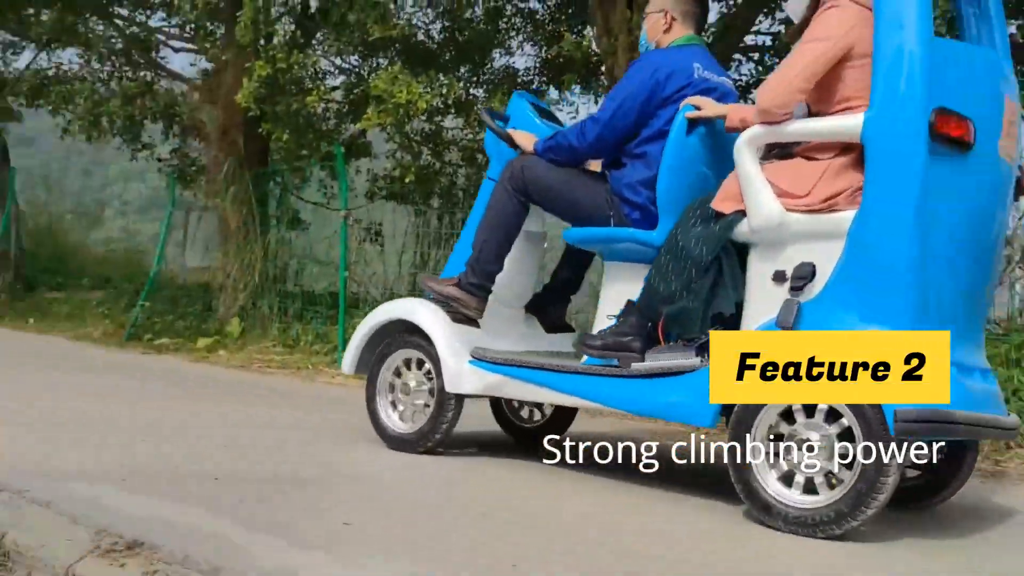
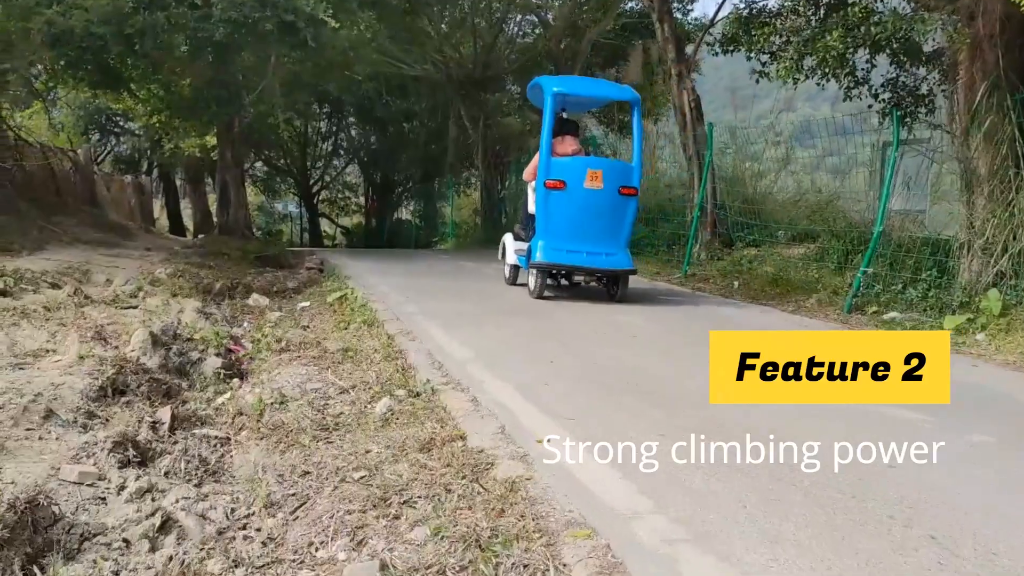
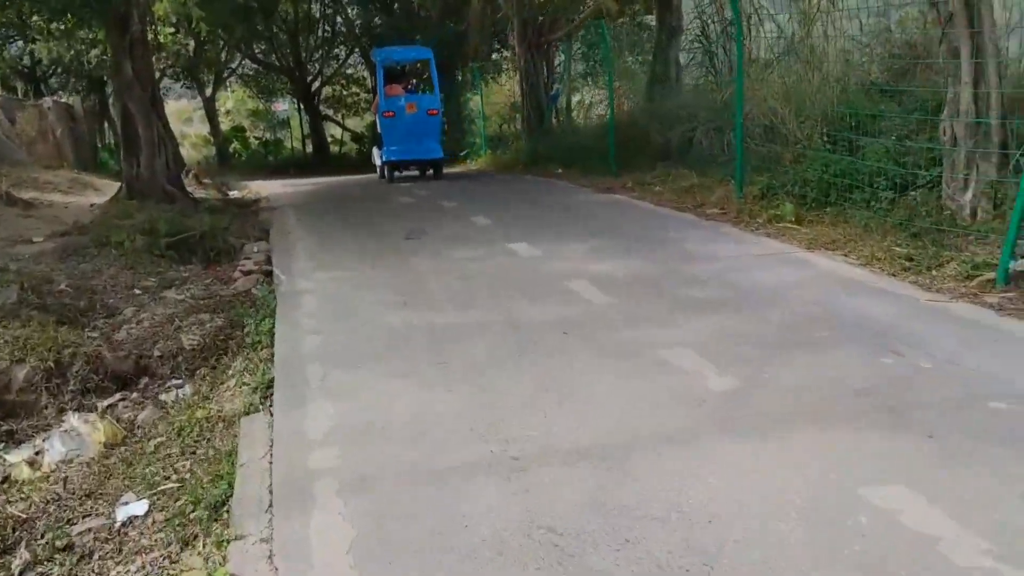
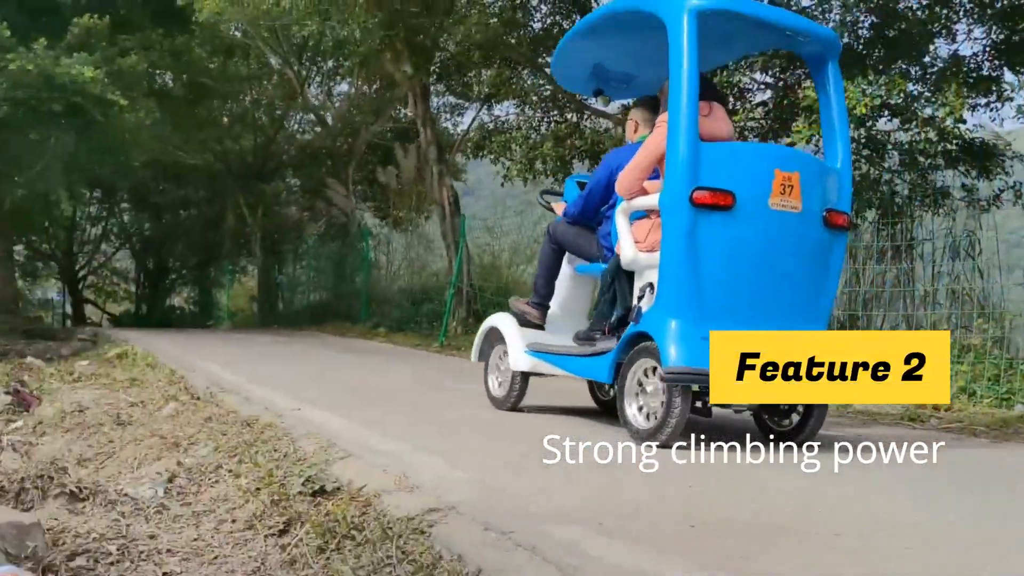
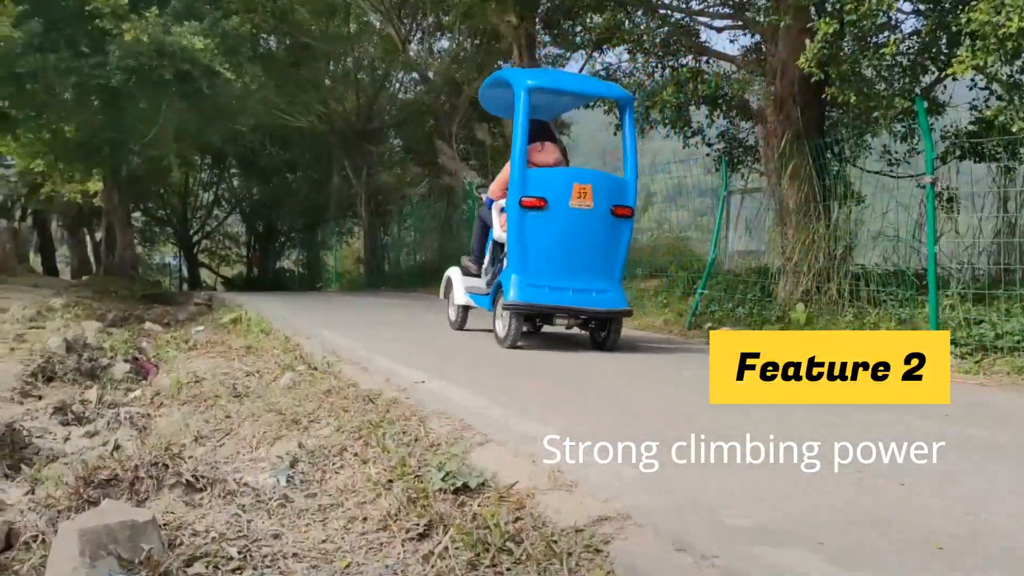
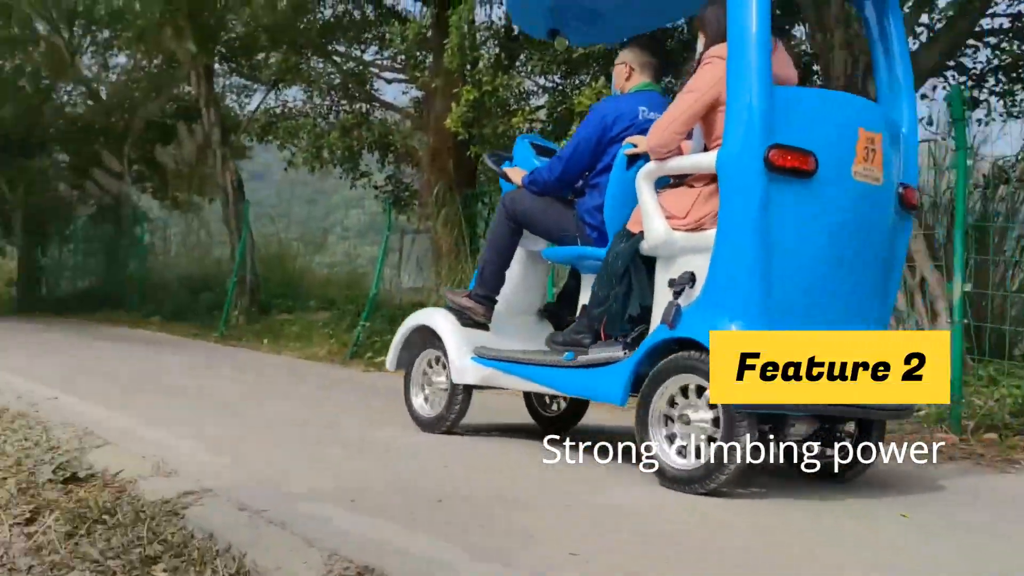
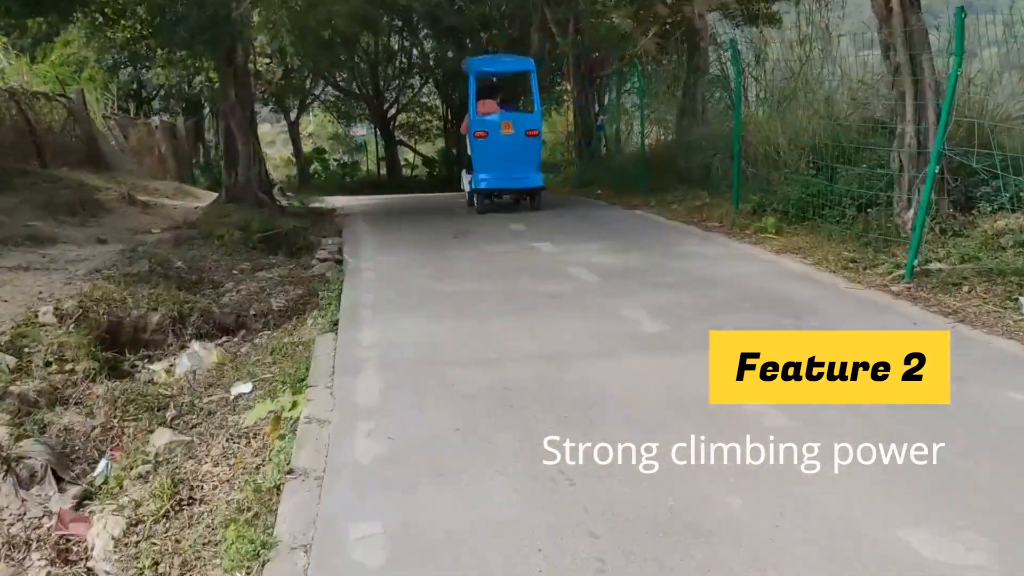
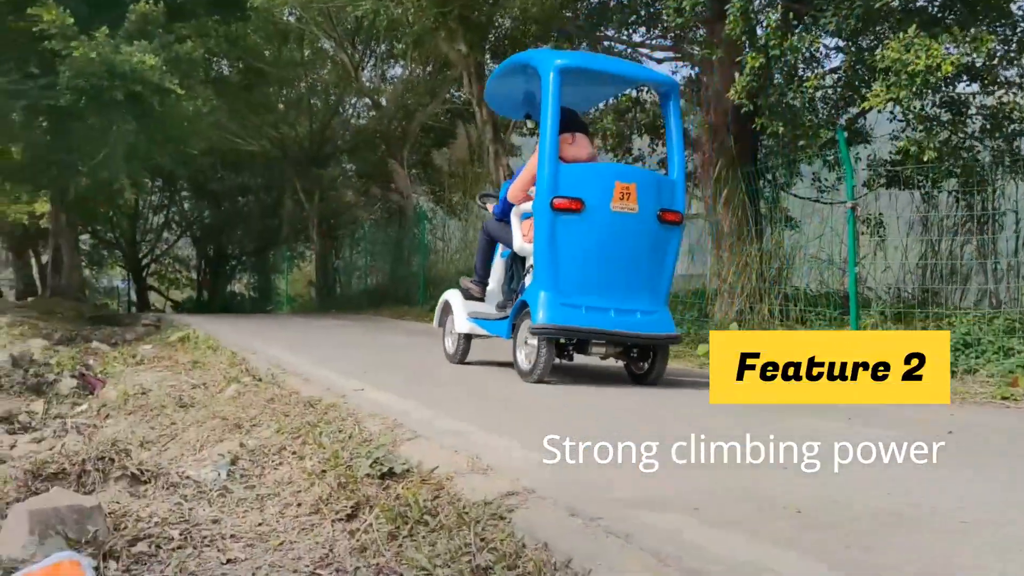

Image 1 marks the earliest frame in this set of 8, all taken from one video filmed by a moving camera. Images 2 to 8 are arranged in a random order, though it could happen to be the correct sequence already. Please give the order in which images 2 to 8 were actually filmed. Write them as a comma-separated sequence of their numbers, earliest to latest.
6, 4, 8, 5, 2, 7, 3
